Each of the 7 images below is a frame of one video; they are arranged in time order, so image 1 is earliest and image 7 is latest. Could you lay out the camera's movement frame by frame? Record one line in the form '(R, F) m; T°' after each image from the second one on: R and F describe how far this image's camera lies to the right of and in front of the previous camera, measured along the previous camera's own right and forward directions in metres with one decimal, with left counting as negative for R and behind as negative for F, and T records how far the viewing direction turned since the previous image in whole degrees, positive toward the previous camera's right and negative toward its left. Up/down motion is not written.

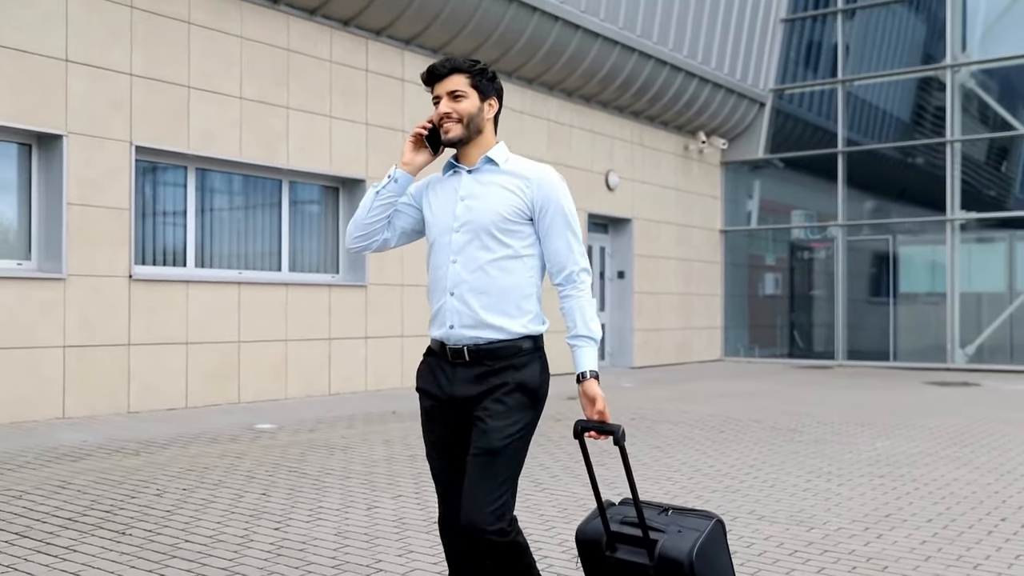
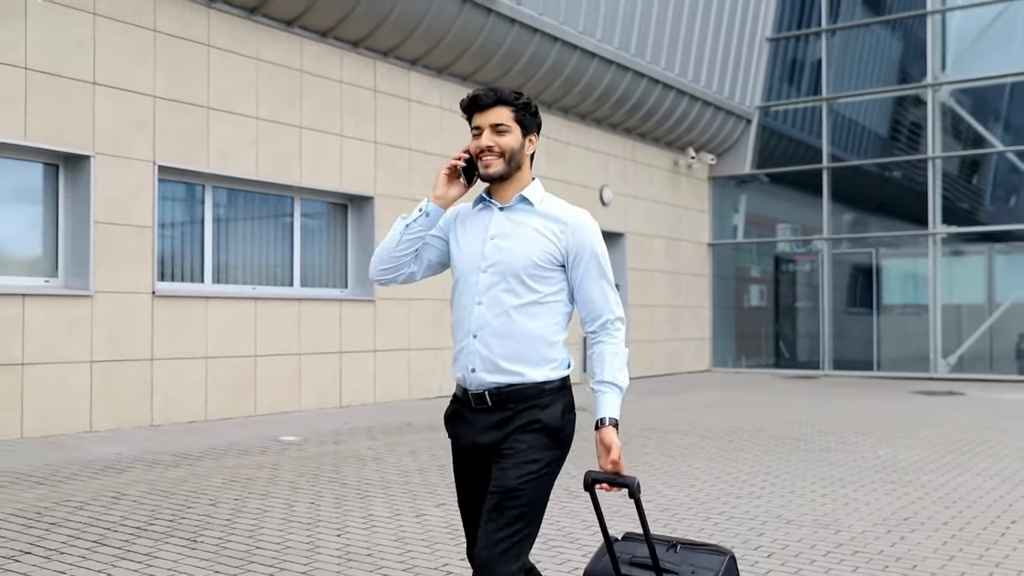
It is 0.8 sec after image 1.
(-0.4, -0.3) m; +2°
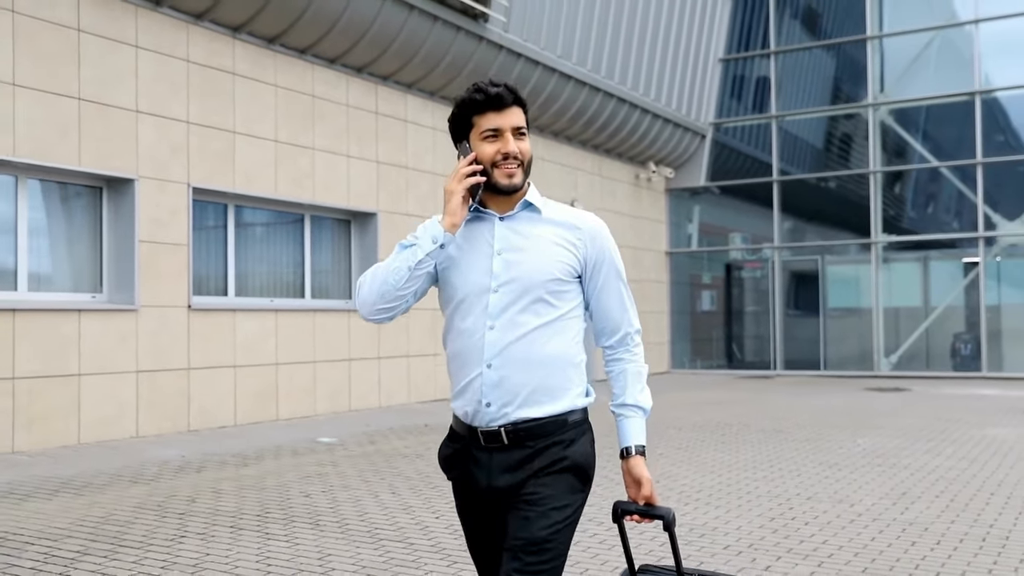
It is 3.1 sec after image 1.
(-0.9, -0.9) m; +4°
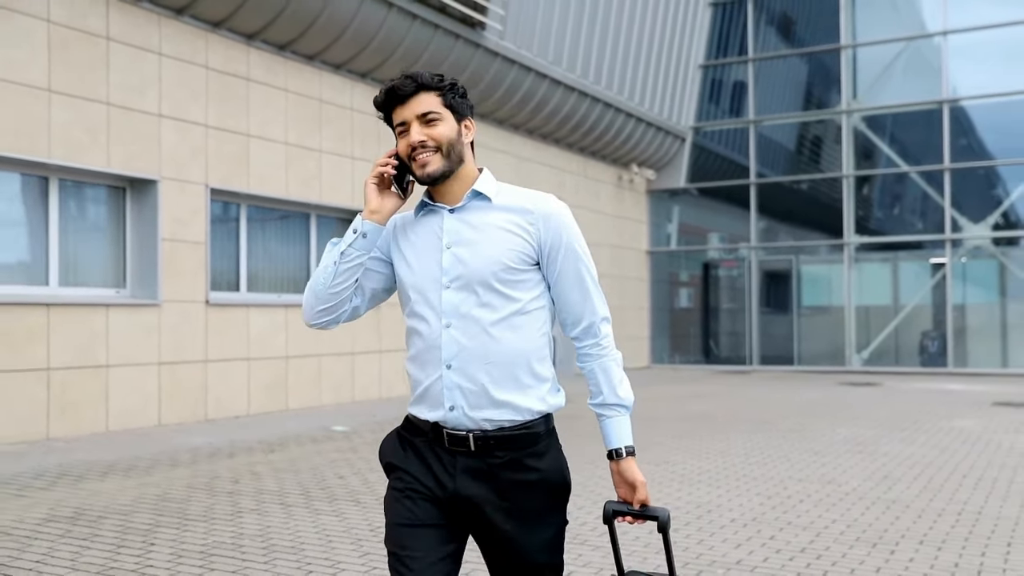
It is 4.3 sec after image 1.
(-0.4, -0.6) m; +2°
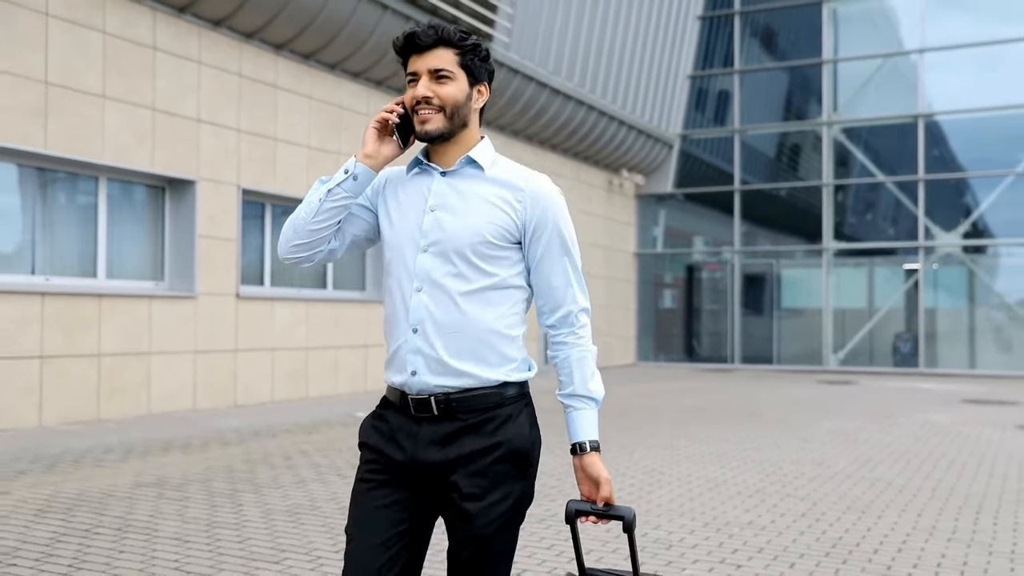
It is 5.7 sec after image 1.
(-0.4, -0.8) m; +2°
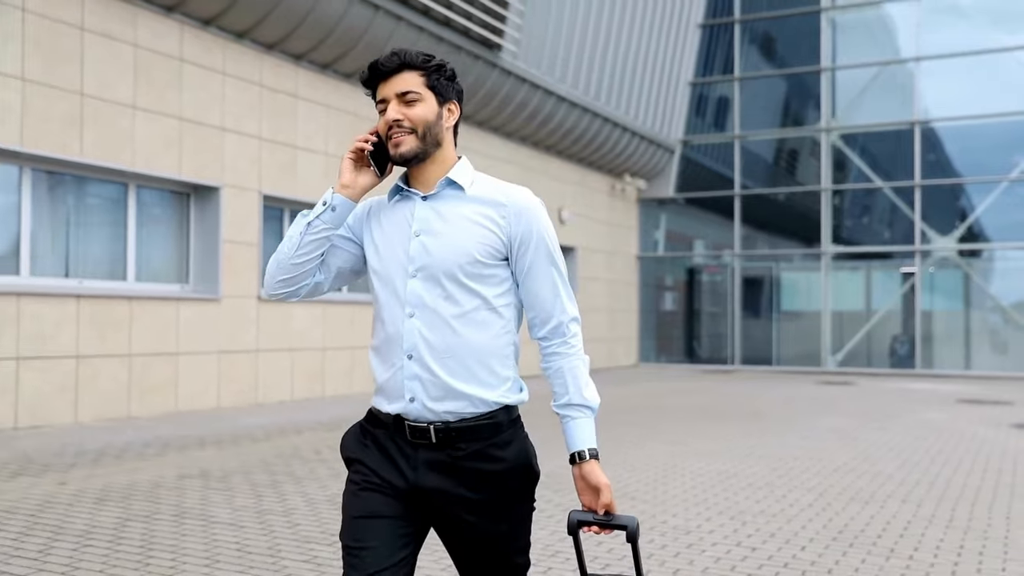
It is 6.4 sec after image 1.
(-0.2, -0.4) m; 0°
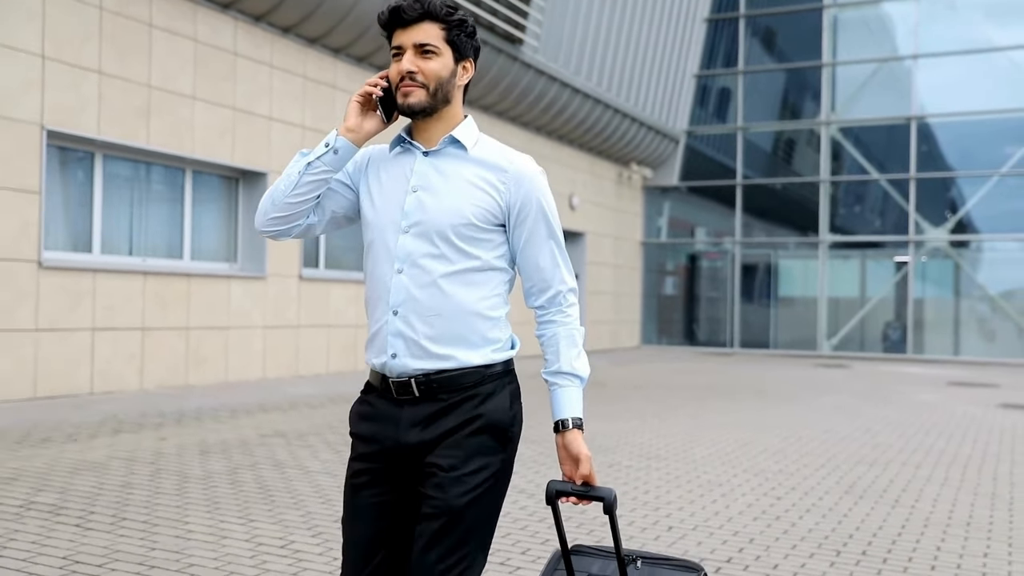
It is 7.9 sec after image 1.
(-0.4, -0.8) m; +1°
